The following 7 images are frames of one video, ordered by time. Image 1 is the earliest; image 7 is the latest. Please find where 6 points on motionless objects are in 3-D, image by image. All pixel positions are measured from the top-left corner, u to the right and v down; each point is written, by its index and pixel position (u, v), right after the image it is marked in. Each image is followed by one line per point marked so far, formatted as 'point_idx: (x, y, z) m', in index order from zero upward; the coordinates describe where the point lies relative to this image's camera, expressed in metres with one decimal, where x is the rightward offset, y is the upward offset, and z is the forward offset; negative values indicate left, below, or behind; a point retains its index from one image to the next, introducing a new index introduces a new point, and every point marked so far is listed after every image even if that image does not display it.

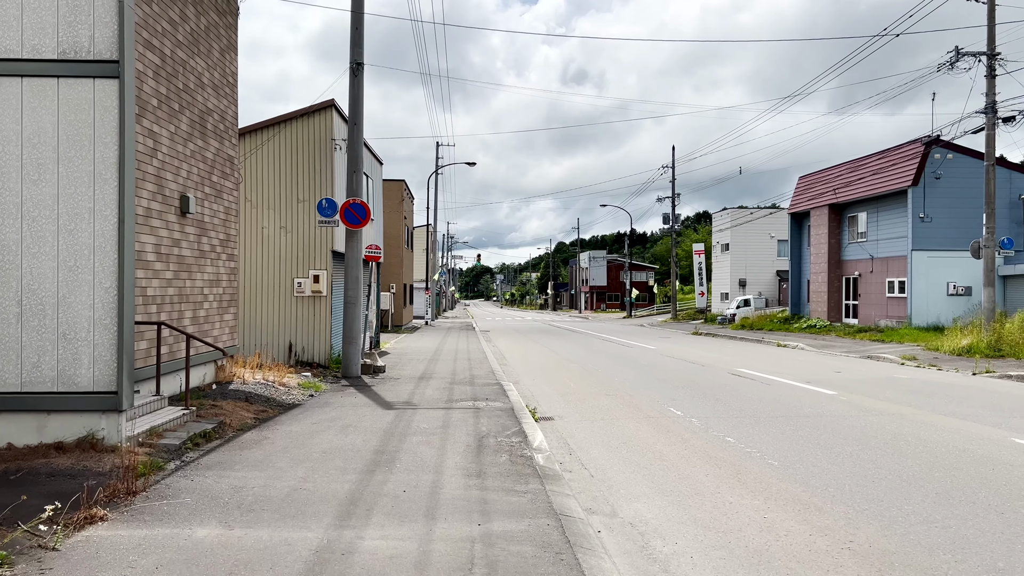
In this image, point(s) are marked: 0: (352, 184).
0: (-2.4, +1.6, +12.2) m
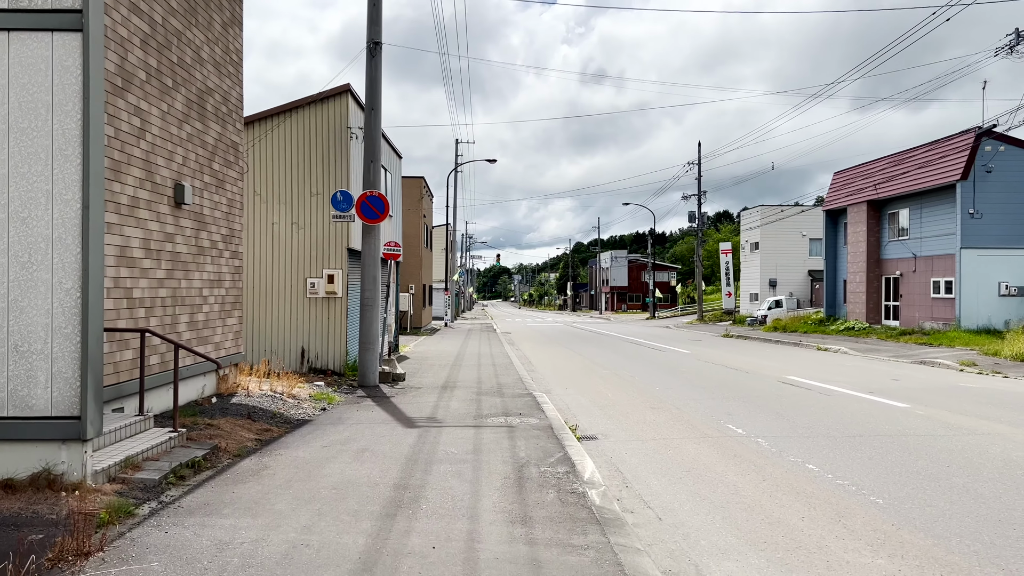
0: (-1.9, +1.5, +11.1) m
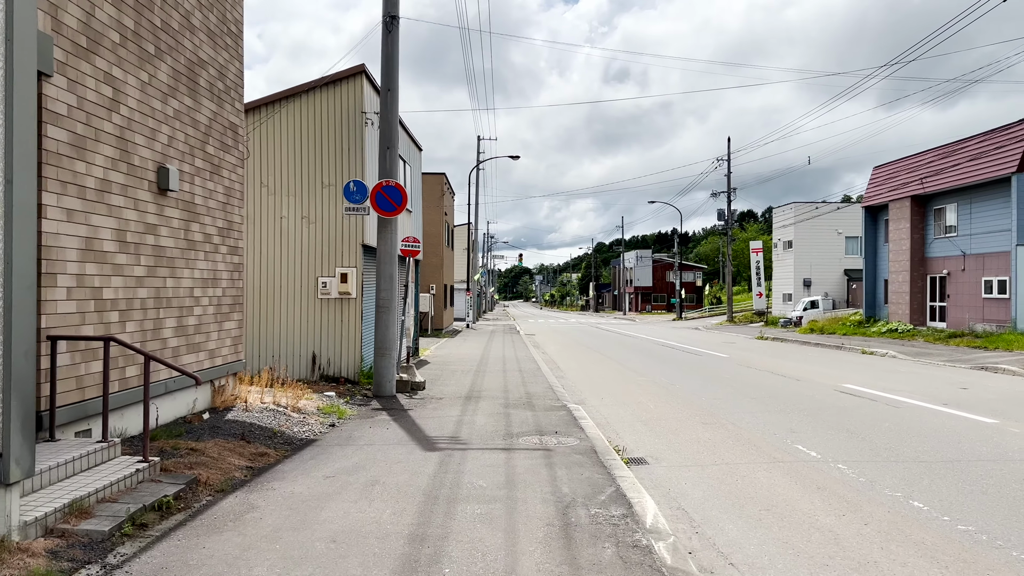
0: (-1.5, +1.5, +10.1) m
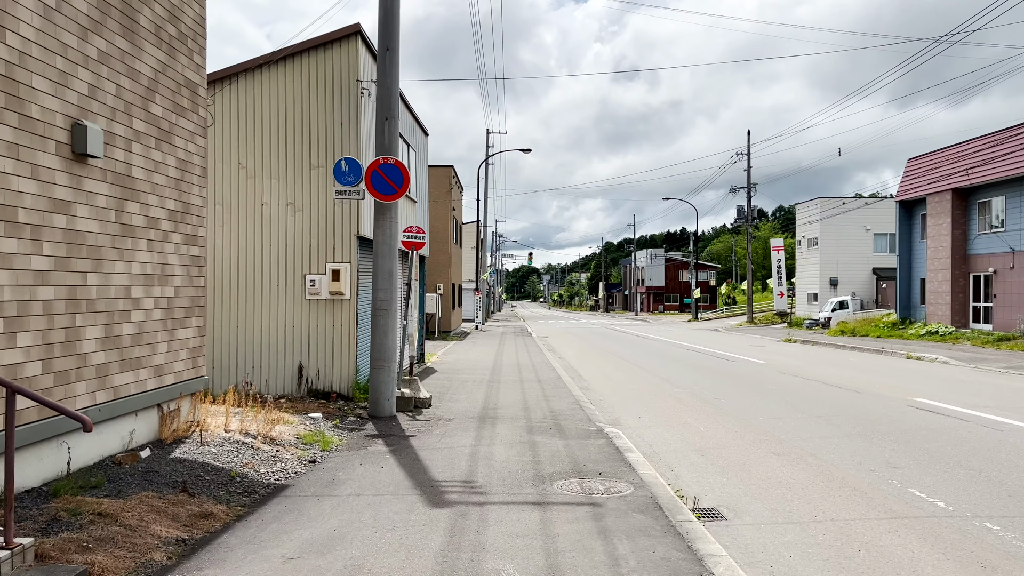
0: (-1.3, +1.6, +8.4) m
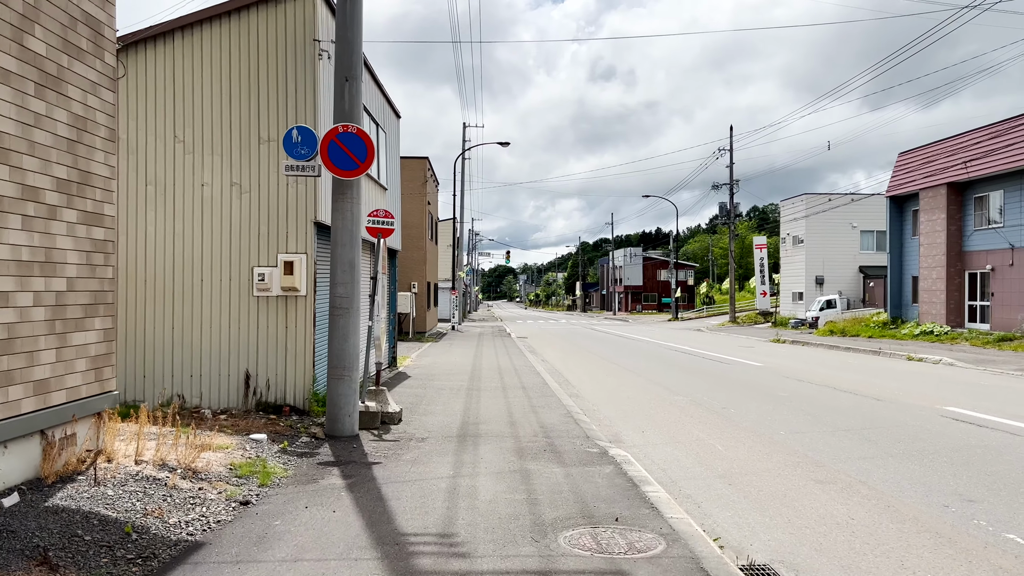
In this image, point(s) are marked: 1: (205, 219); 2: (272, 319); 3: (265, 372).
0: (-1.4, +1.6, +7.1) m
1: (-3.0, +0.7, +8.0) m
2: (-2.3, -0.3, +8.0) m
3: (-2.4, -0.8, +8.0) m
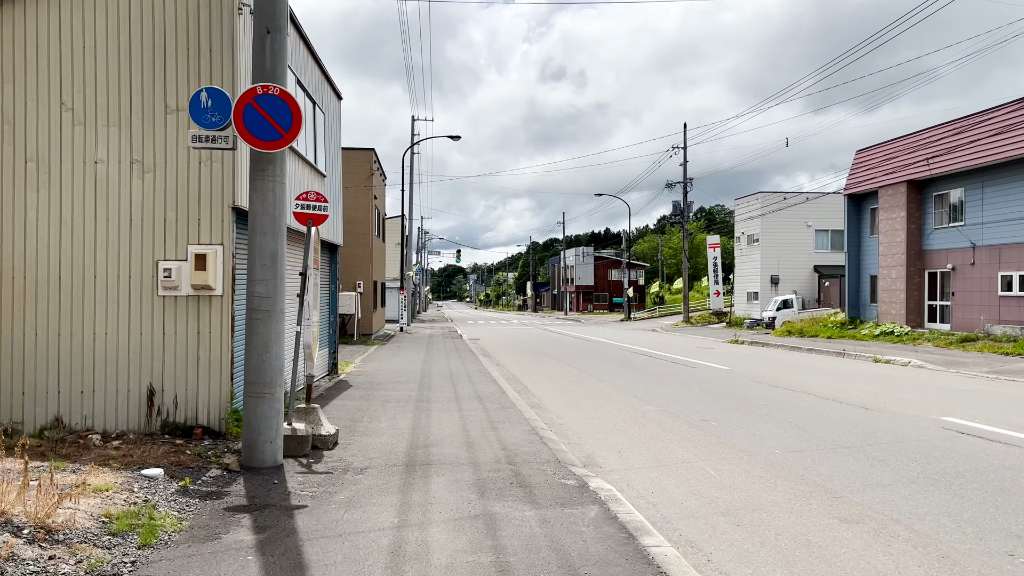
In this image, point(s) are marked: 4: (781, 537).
0: (-1.7, +1.6, +5.8) m
1: (-3.4, +0.7, +6.6) m
2: (-2.7, -0.3, +6.7) m
3: (-2.8, -0.8, +6.6) m
4: (+1.5, -1.4, +4.6) m
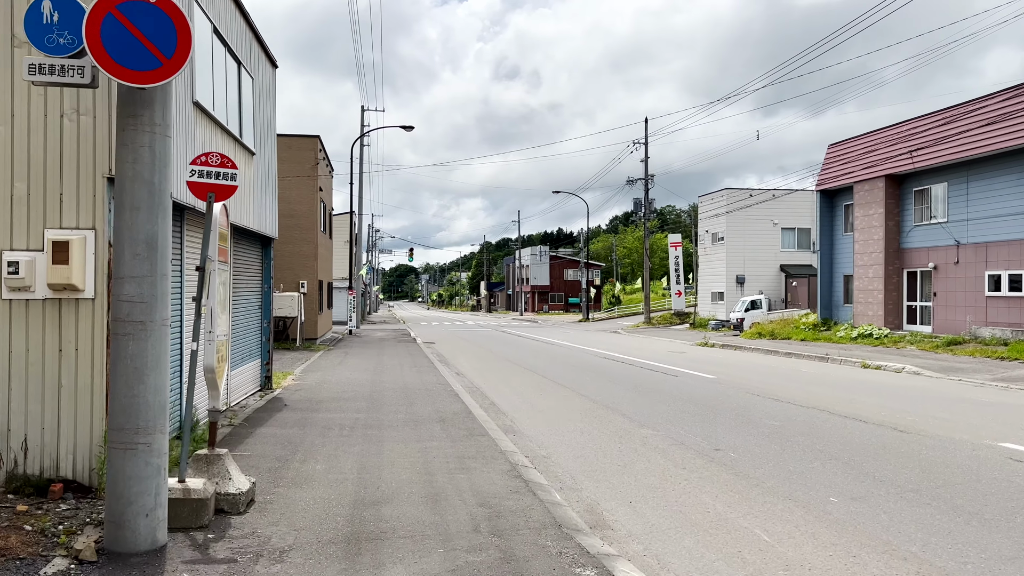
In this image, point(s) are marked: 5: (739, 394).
0: (-1.8, +1.6, +4.0) m
1: (-3.5, +0.7, +4.7) m
2: (-2.8, -0.3, +4.8) m
3: (-2.9, -0.8, +4.8) m
4: (+1.5, -1.4, +3.0) m
5: (+3.3, -1.5, +11.5) m
